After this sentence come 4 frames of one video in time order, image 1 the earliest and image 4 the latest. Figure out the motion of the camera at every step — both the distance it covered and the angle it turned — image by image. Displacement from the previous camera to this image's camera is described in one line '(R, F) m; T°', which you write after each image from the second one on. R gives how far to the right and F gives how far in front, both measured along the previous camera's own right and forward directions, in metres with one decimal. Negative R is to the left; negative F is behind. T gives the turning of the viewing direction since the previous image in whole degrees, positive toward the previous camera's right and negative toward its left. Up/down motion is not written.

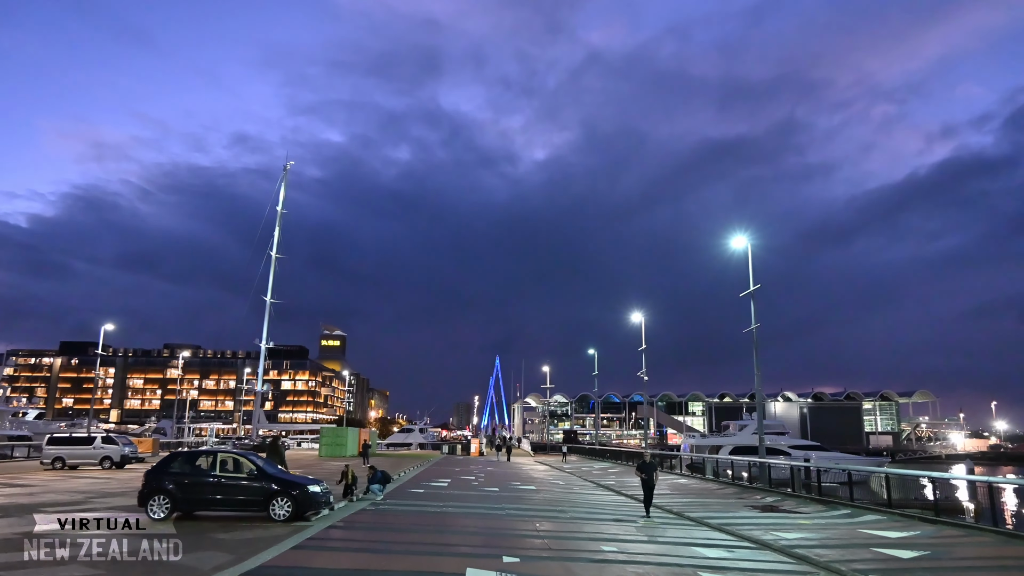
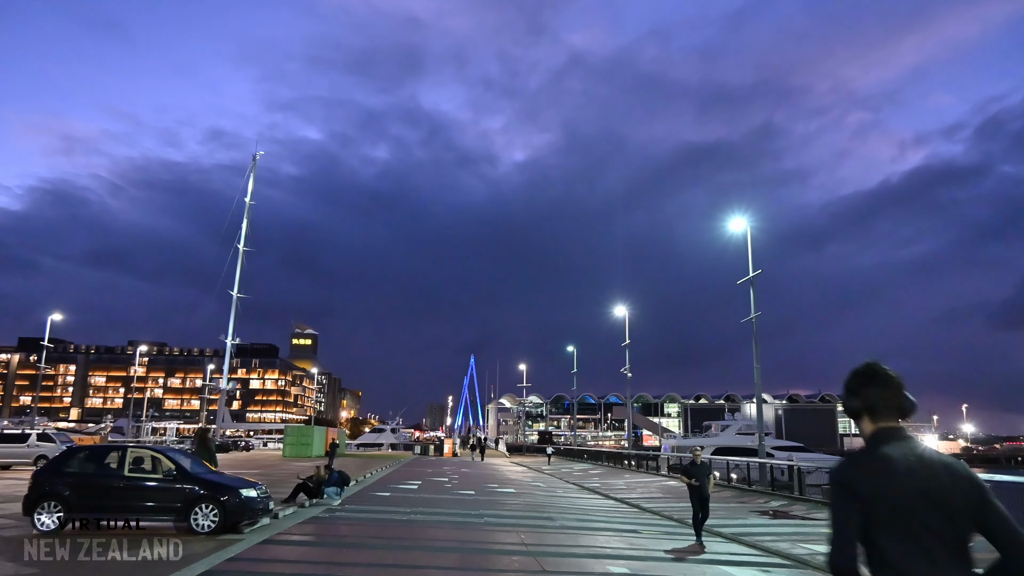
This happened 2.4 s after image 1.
(-0.1, +2.4) m; +2°
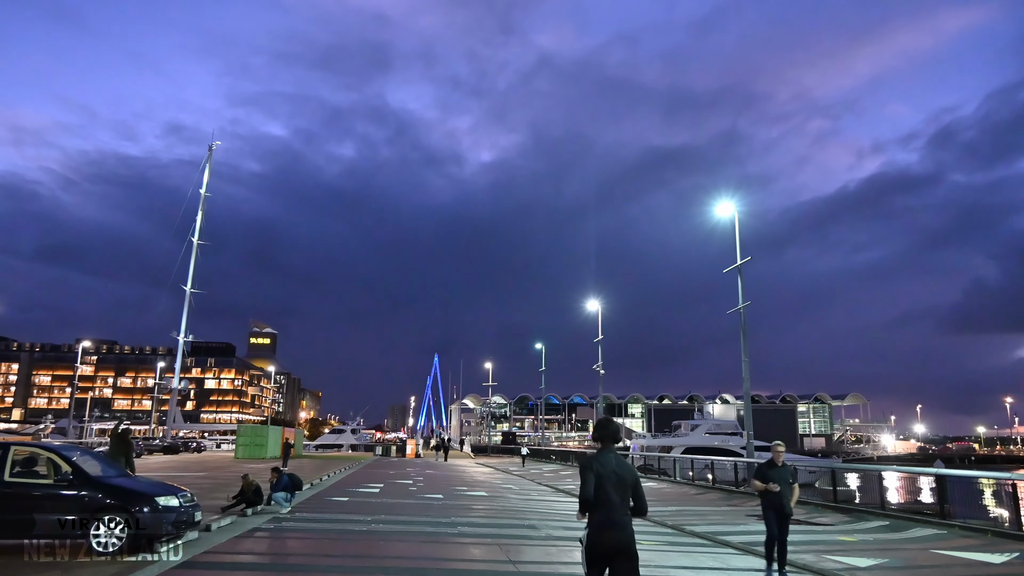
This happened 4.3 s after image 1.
(-0.3, +1.9) m; +3°
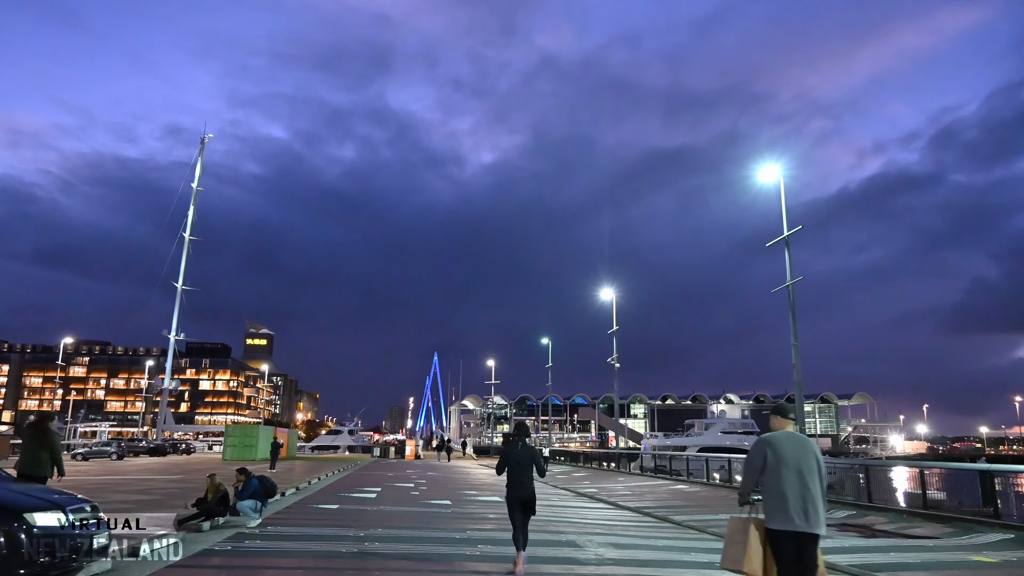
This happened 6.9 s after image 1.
(-0.6, +3.0) m; 0°
